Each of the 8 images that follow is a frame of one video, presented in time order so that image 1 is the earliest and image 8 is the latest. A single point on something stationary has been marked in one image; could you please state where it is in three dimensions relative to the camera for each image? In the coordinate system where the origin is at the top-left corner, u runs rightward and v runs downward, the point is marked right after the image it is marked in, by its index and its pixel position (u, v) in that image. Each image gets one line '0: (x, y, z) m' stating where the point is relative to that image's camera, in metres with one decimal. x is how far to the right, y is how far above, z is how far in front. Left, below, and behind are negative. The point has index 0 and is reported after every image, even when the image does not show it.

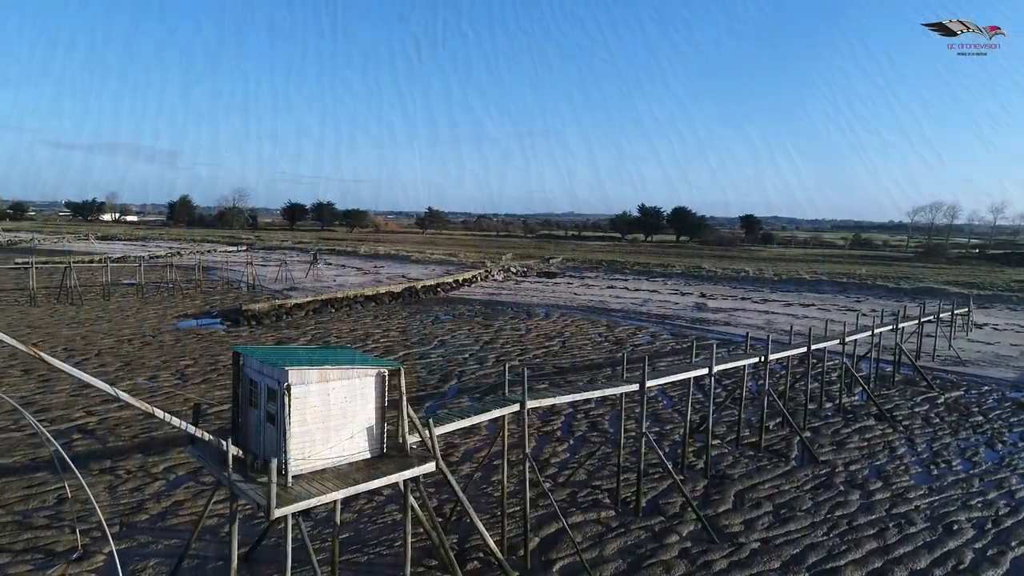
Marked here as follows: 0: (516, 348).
0: (+0.1, -1.7, +19.7) m
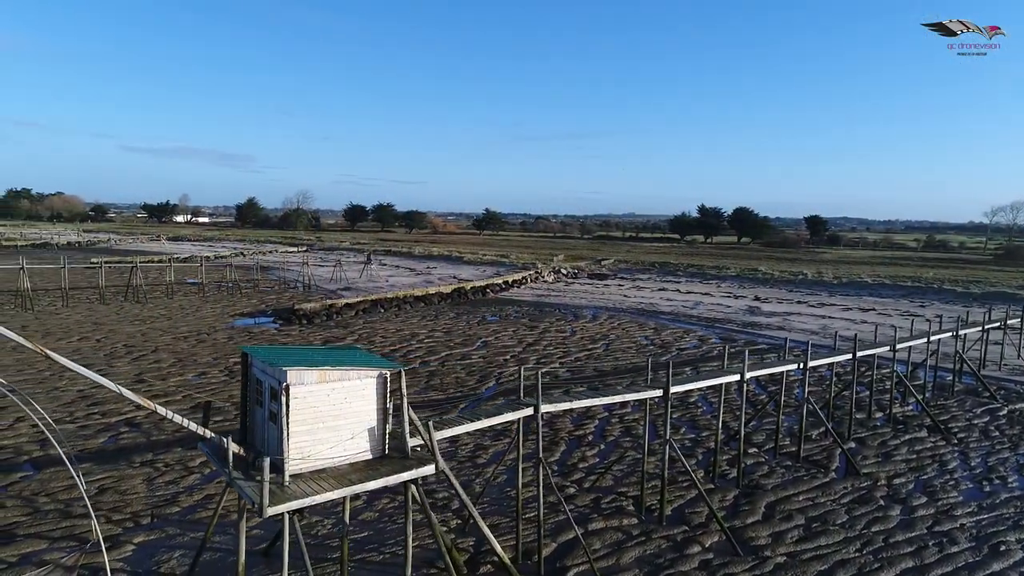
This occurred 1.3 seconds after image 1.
0: (+1.3, -1.7, +19.6) m
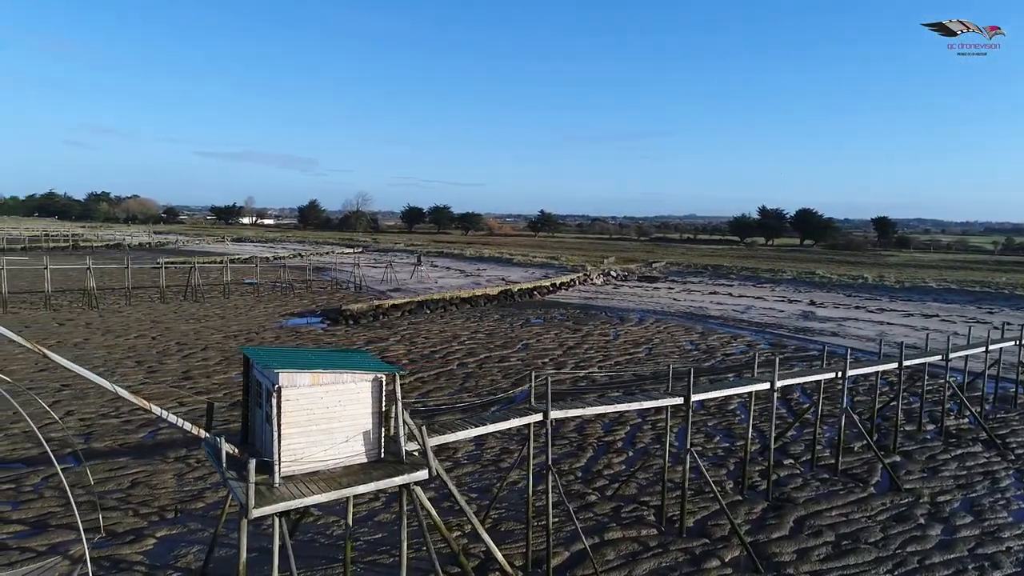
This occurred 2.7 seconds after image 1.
0: (+2.4, -1.8, +19.4) m
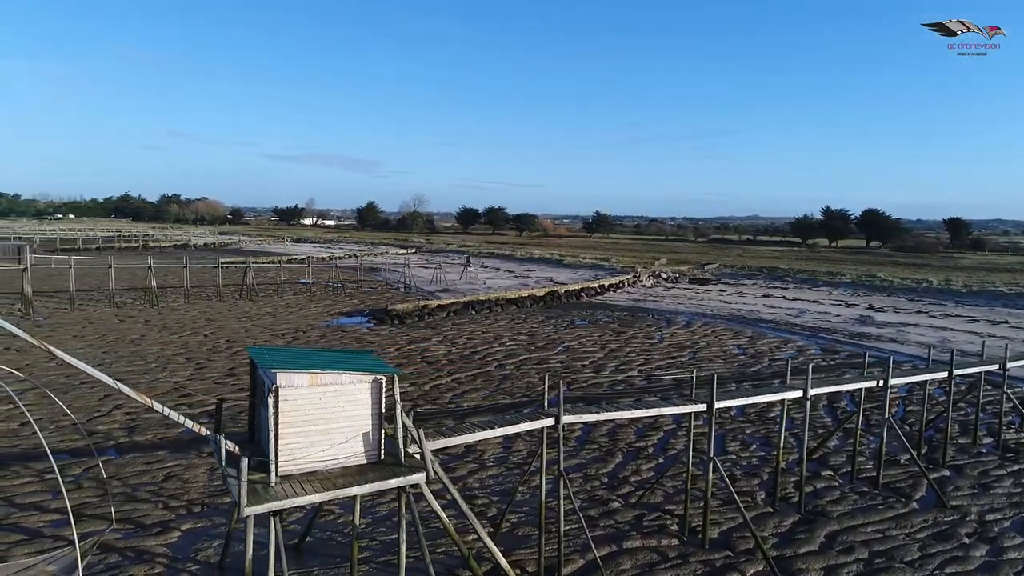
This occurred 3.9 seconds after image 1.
0: (+3.4, -1.9, +19.1) m
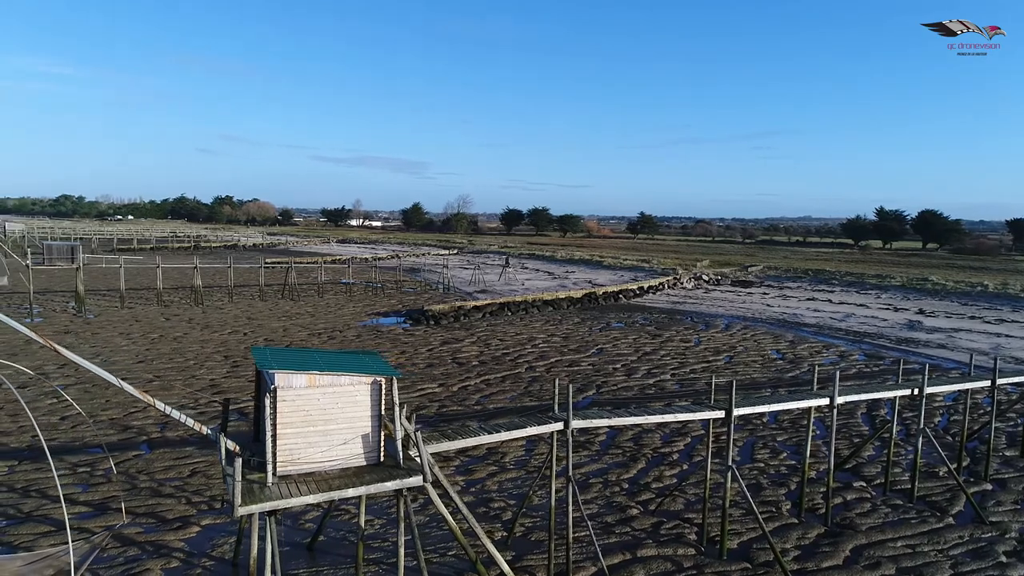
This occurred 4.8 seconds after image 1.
0: (+4.3, -1.9, +18.7) m
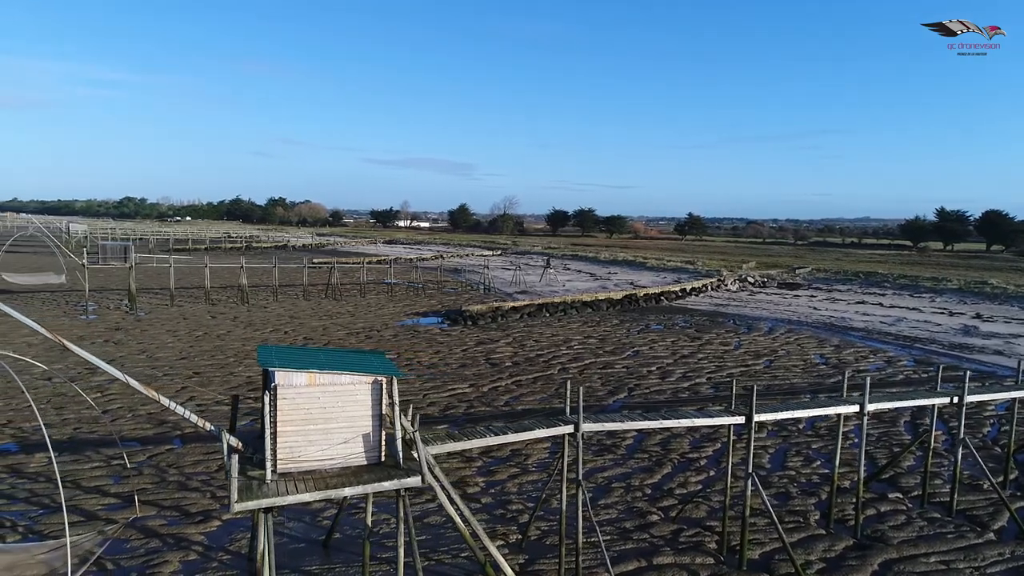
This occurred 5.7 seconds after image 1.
0: (+5.1, -2.0, +18.3) m
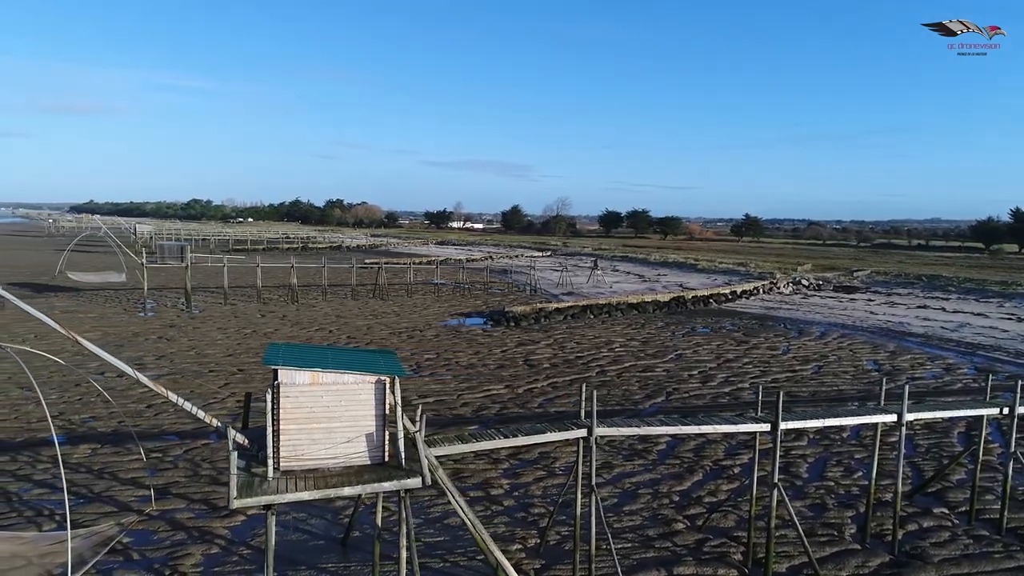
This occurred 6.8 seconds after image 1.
0: (+6.1, -2.0, +17.8) m
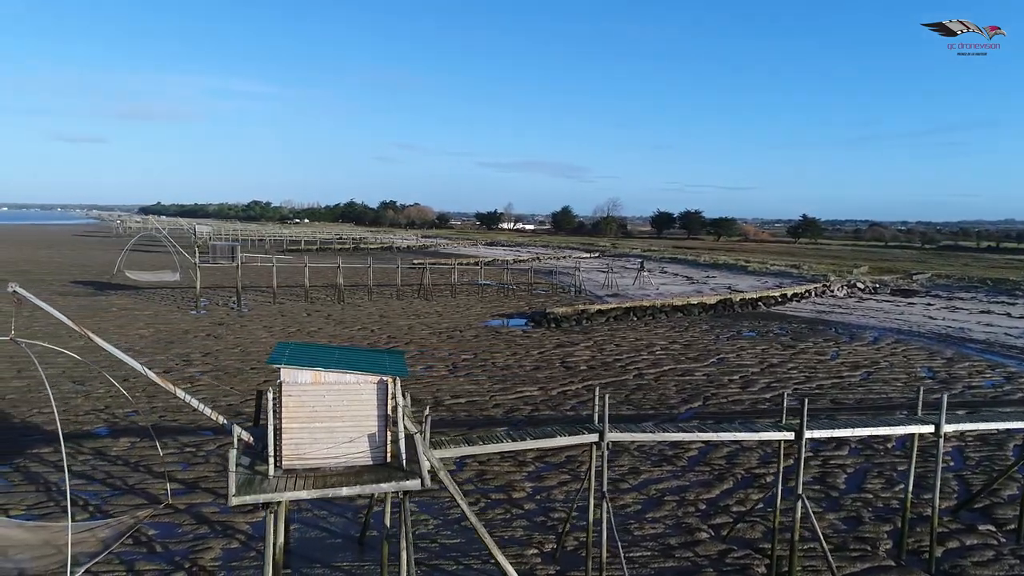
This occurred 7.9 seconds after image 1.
0: (+7.0, -2.1, +17.2) m
